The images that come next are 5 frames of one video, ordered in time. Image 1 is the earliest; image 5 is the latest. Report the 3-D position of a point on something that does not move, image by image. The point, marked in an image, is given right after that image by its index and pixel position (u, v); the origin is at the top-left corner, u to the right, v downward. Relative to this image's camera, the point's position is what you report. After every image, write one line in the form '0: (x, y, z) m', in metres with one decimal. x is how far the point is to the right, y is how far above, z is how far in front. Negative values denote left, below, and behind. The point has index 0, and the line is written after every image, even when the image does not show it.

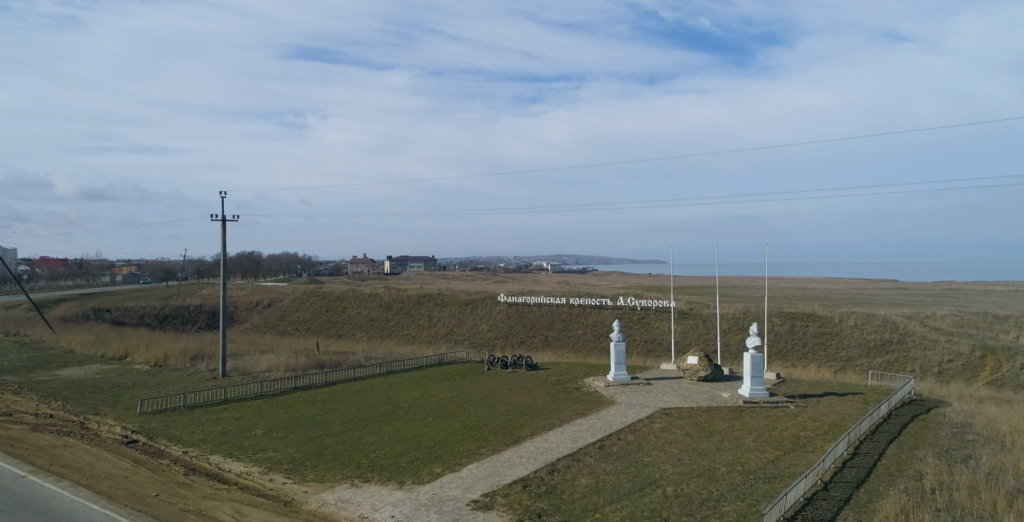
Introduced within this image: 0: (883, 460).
0: (+10.2, -5.5, +18.3) m
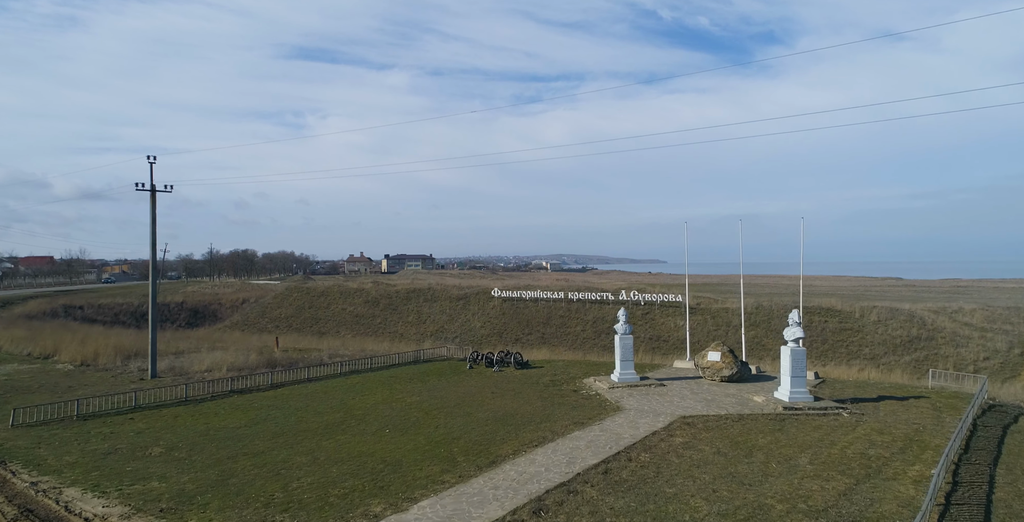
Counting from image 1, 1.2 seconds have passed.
0: (+9.6, -4.6, +13.2) m
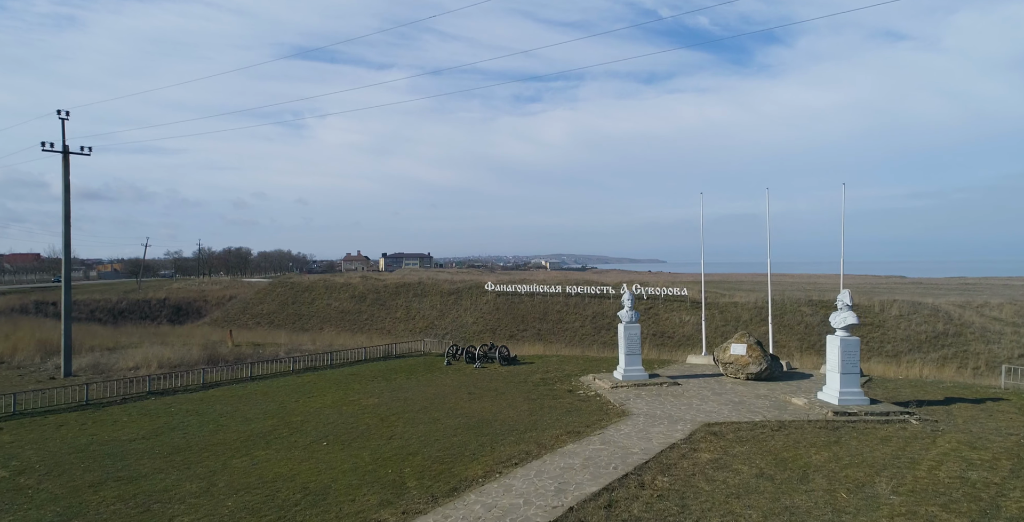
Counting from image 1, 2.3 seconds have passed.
0: (+9.1, -3.8, +8.9) m
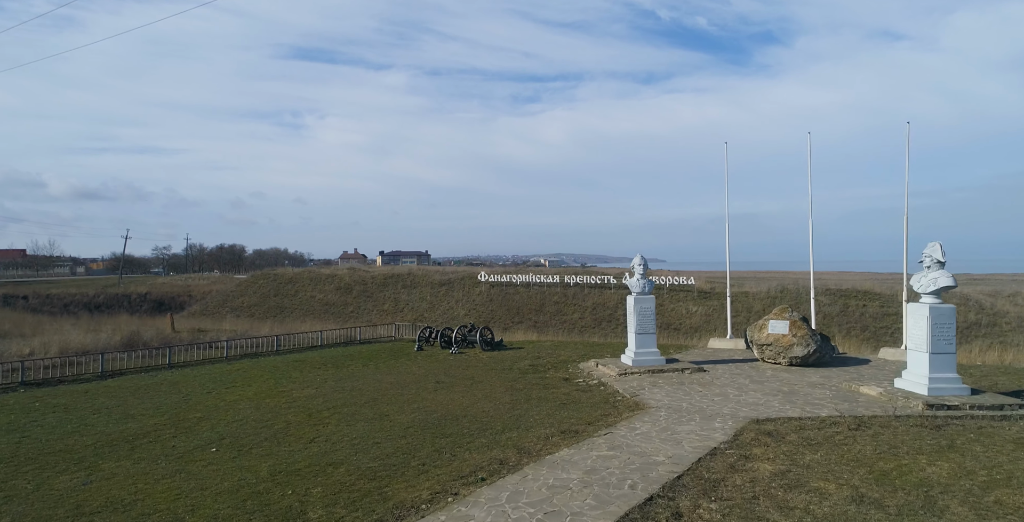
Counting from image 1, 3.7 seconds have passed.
0: (+8.6, -2.6, +4.6) m
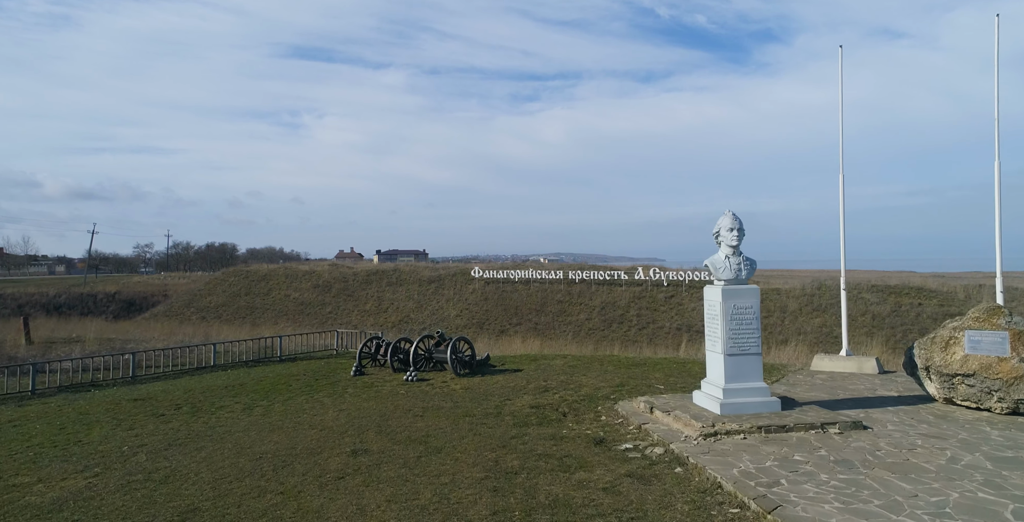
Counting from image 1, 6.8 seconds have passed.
0: (+8.5, -2.1, -2.8) m
